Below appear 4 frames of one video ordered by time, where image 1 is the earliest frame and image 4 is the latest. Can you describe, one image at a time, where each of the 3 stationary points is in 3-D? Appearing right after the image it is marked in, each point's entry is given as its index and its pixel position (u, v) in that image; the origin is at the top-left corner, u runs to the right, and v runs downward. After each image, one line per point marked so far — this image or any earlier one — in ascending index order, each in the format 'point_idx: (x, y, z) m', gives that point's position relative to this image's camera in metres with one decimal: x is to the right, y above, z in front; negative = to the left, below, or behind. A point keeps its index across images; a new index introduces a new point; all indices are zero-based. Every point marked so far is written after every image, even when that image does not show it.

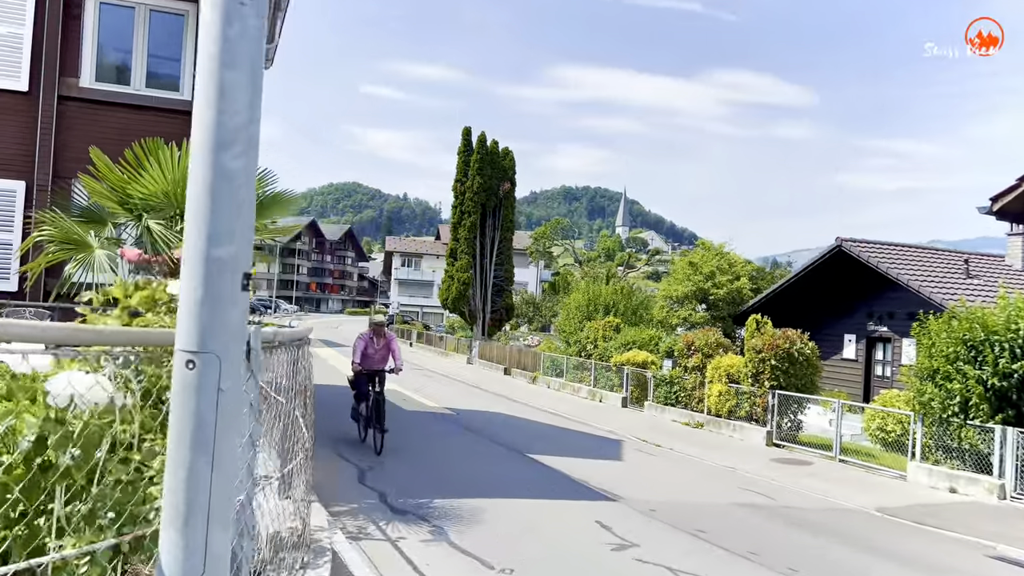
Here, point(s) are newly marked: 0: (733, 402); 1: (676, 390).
0: (+4.7, -2.4, +15.5) m
1: (+3.9, -2.4, +17.3) m
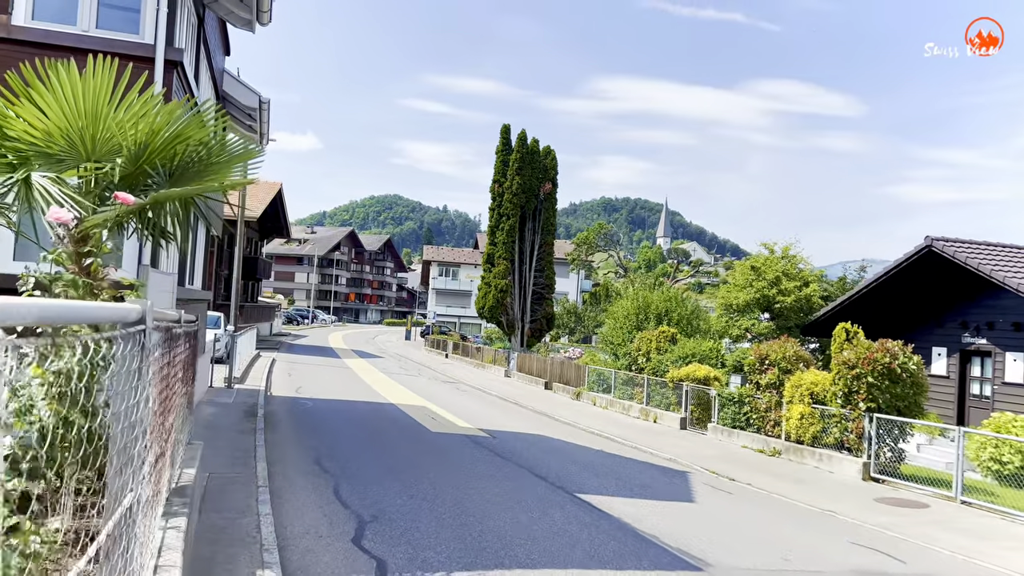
0: (+5.5, -2.5, +13.1) m
1: (+4.8, -2.5, +14.9) m
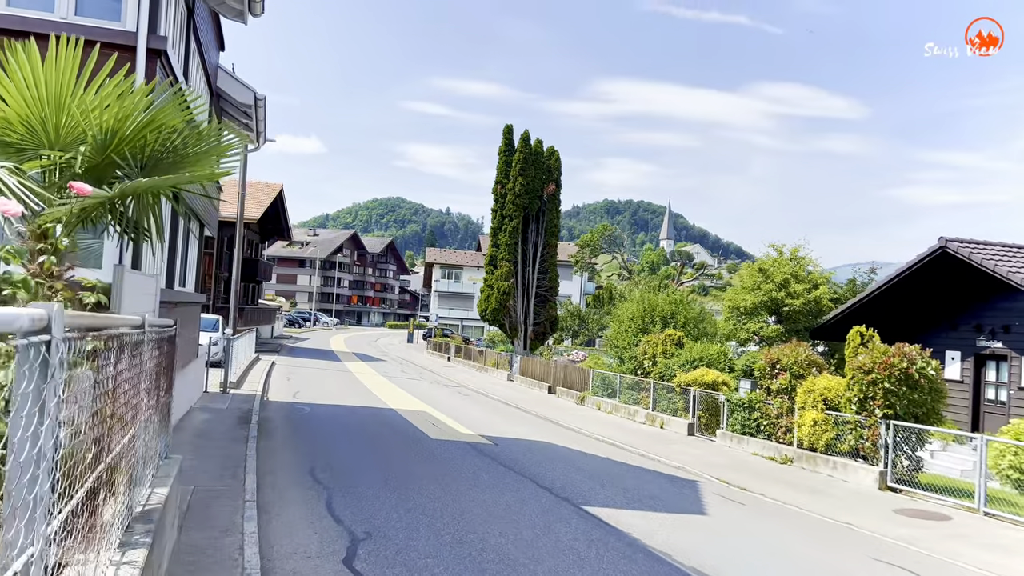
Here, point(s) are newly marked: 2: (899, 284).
0: (+5.6, -2.5, +12.6) m
1: (+4.9, -2.6, +14.5) m
2: (+10.0, +0.1, +18.7) m
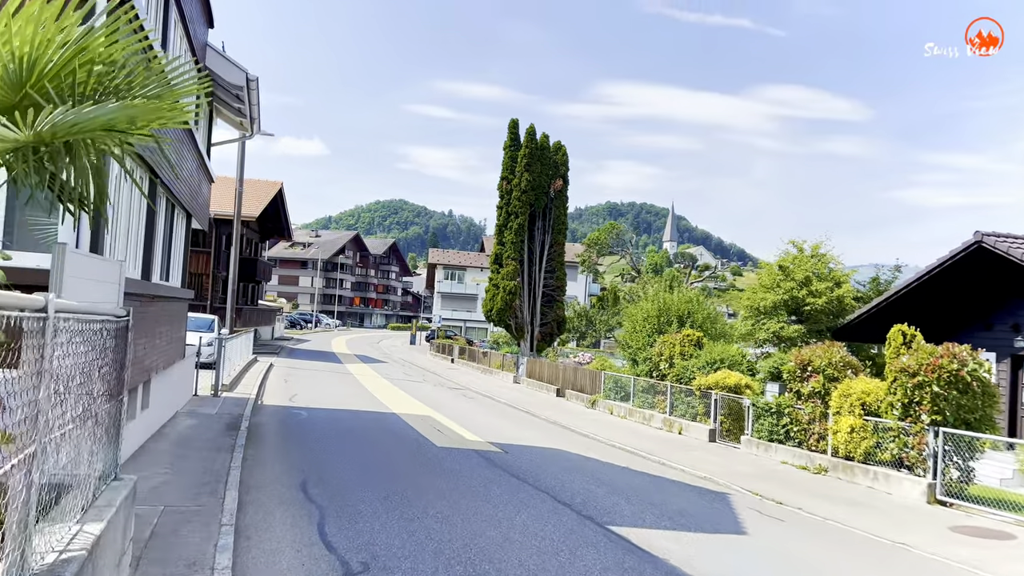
0: (+5.7, -2.5, +11.6) m
1: (+5.1, -2.5, +13.5) m
2: (+10.2, +0.2, +17.7) m
